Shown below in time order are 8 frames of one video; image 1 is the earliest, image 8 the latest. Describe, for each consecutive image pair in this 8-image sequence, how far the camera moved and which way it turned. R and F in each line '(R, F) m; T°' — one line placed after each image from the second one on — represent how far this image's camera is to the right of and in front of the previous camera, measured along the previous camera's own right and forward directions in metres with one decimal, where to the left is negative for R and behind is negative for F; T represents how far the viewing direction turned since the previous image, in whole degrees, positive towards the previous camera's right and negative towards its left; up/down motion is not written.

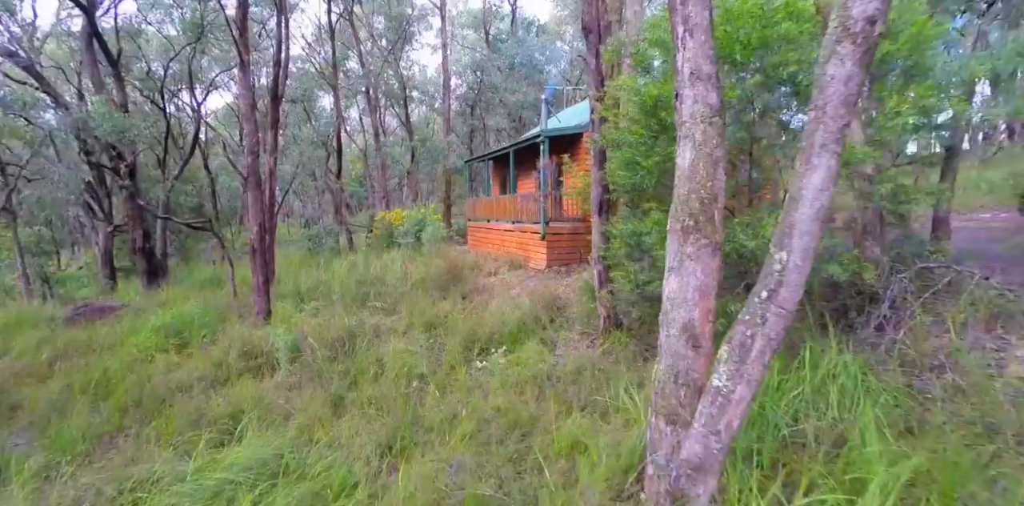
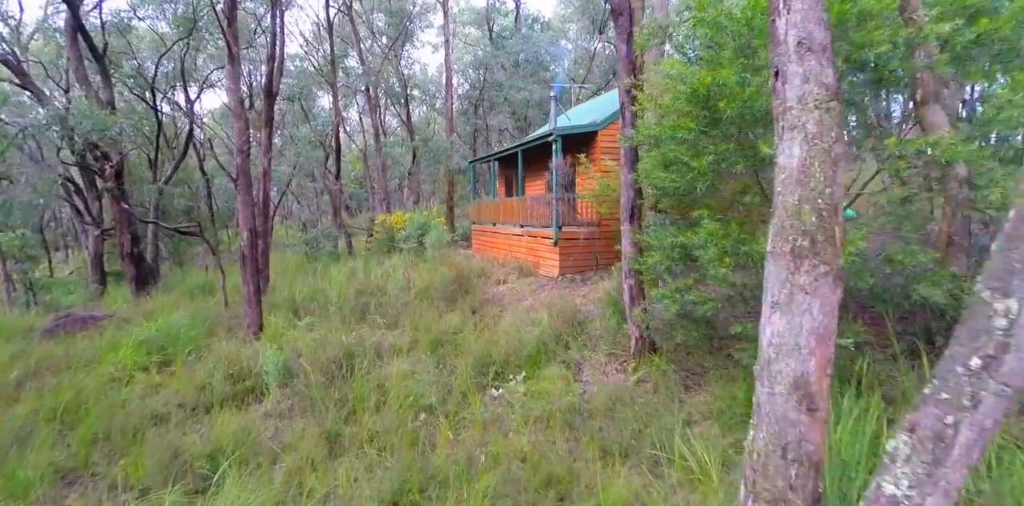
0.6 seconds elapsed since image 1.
(-0.2, +0.8) m; 0°
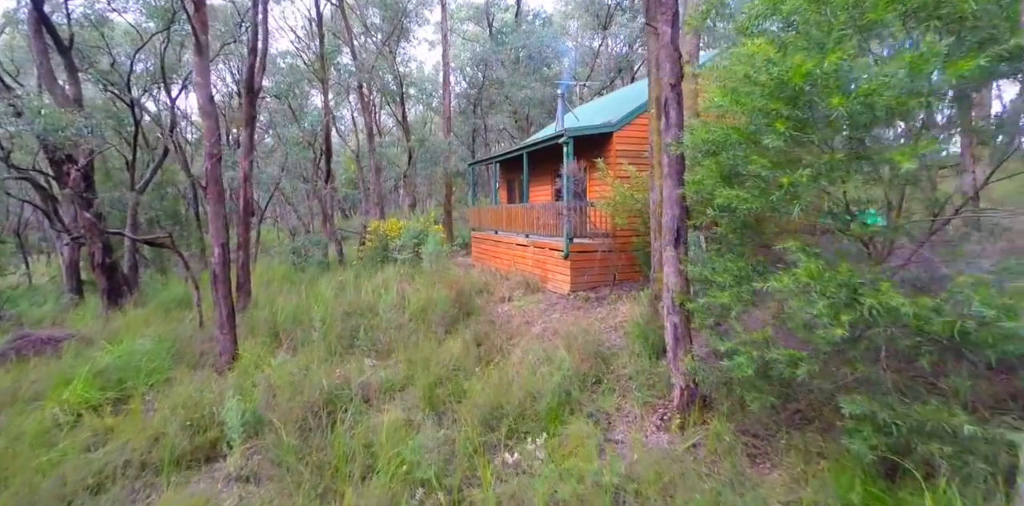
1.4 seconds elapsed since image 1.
(-0.2, +1.1) m; 0°
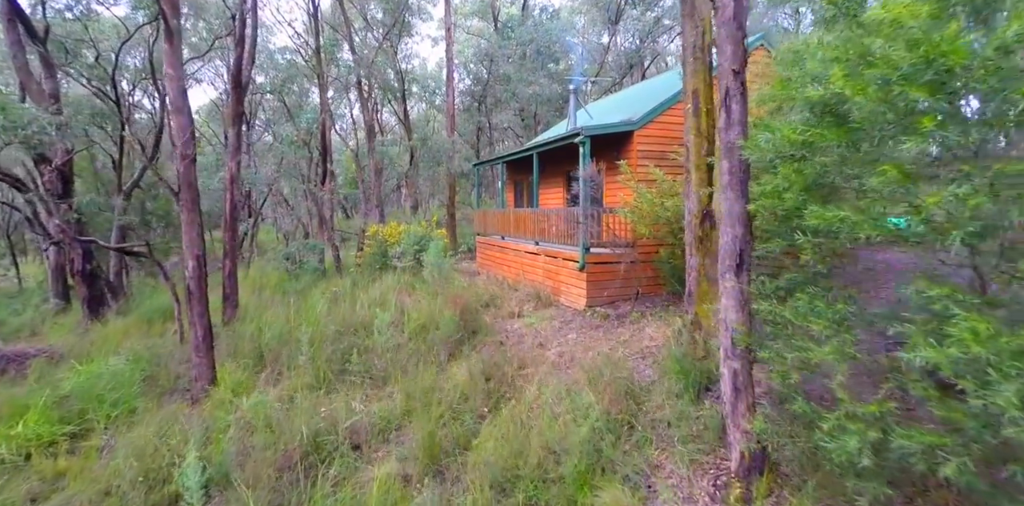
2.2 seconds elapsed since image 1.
(-0.1, +0.9) m; 0°
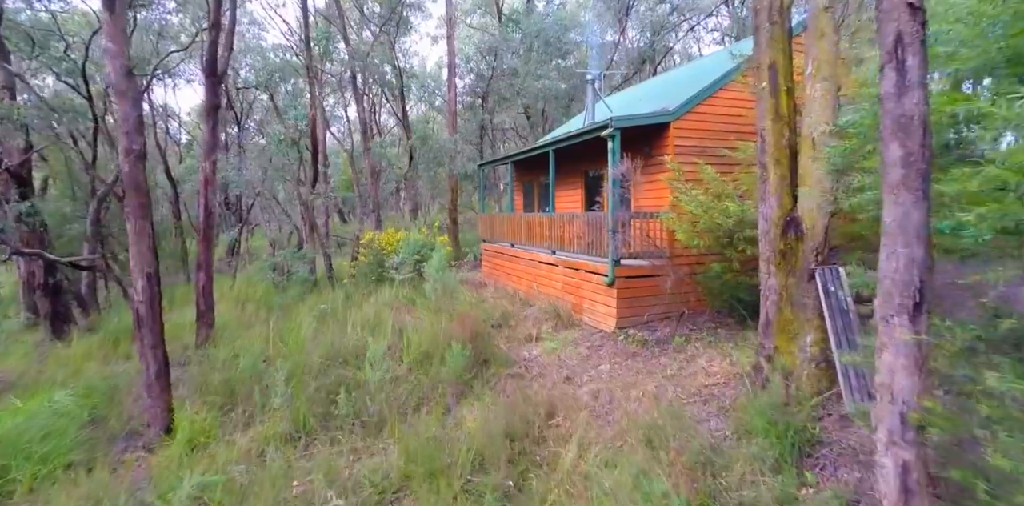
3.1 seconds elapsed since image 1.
(-0.2, +1.3) m; 0°
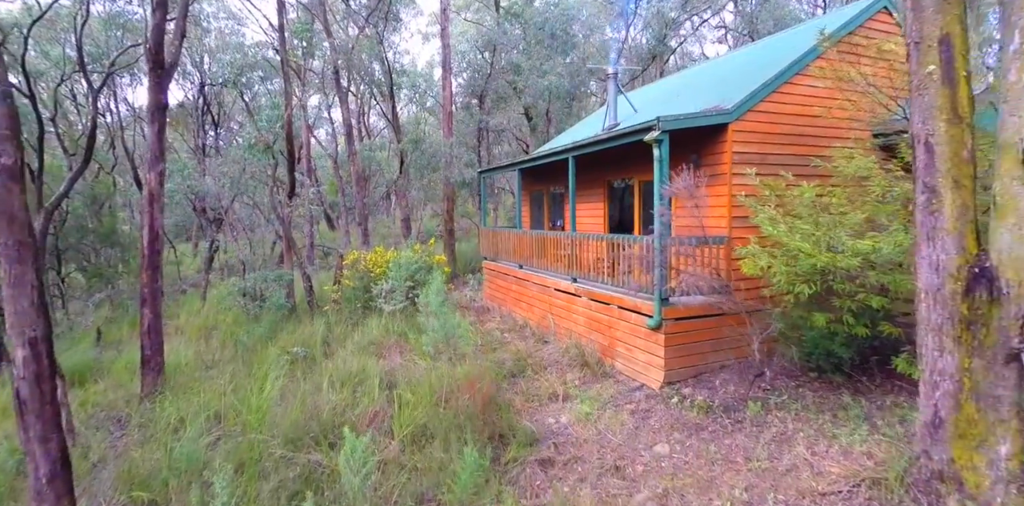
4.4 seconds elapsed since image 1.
(-0.3, +1.5) m; +1°
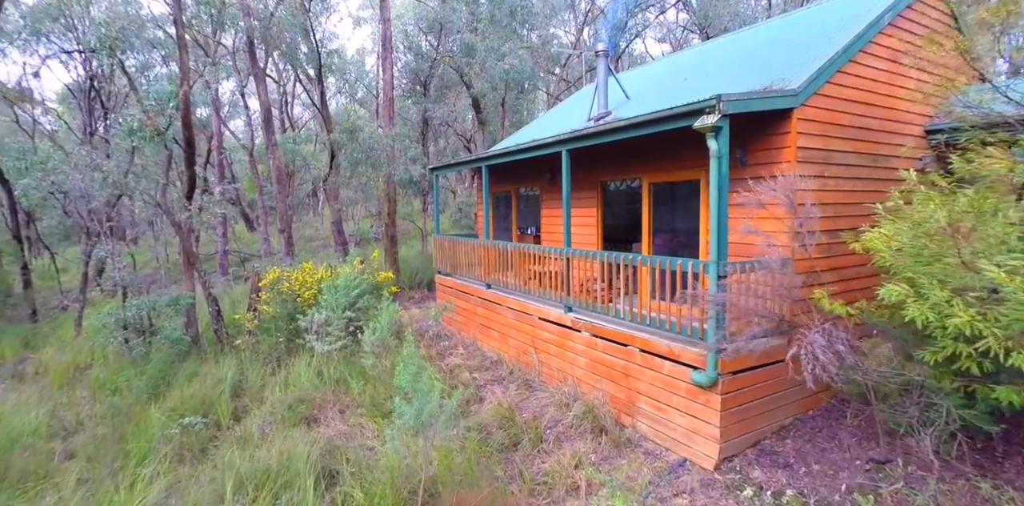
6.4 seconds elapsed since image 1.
(-0.5, +1.8) m; +7°
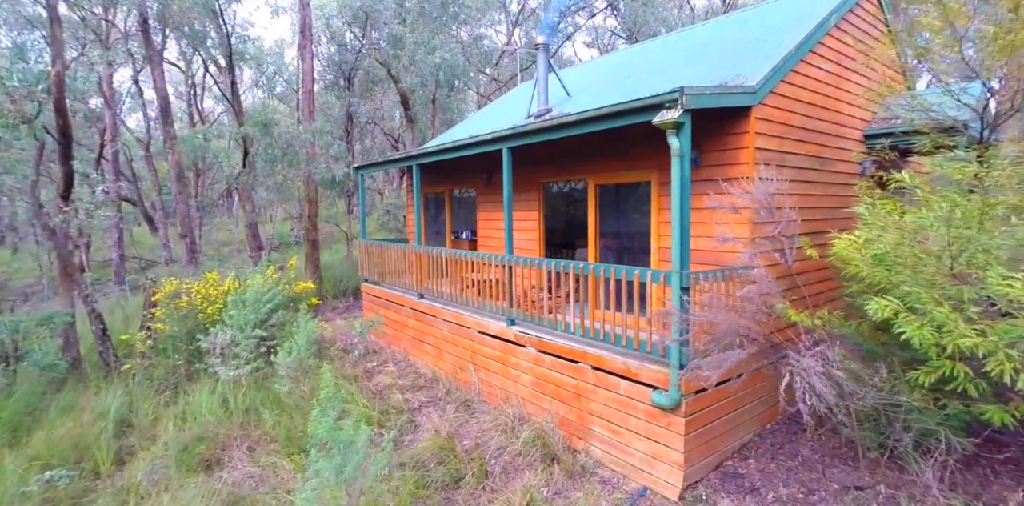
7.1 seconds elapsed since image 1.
(-0.1, +0.5) m; +7°
